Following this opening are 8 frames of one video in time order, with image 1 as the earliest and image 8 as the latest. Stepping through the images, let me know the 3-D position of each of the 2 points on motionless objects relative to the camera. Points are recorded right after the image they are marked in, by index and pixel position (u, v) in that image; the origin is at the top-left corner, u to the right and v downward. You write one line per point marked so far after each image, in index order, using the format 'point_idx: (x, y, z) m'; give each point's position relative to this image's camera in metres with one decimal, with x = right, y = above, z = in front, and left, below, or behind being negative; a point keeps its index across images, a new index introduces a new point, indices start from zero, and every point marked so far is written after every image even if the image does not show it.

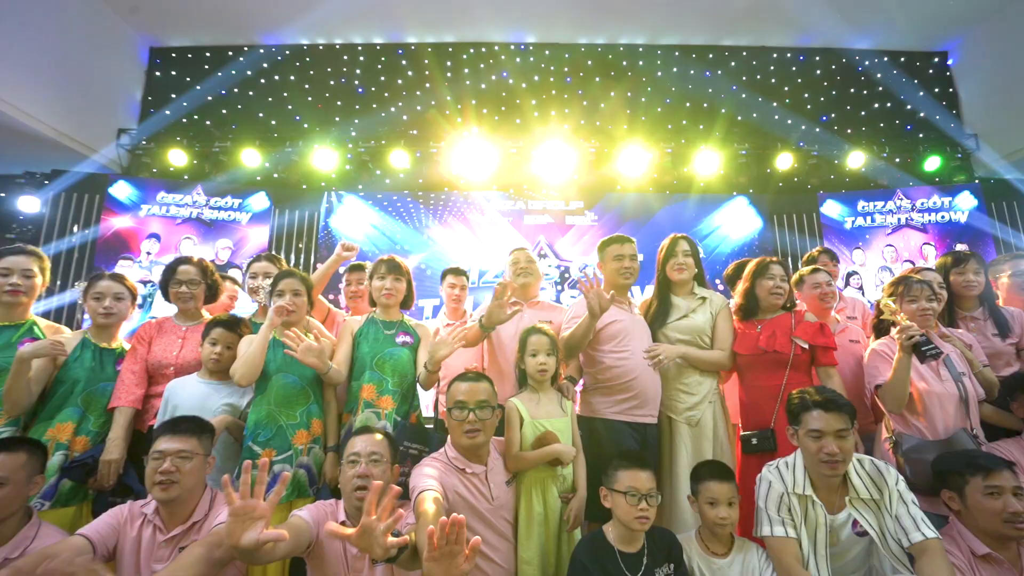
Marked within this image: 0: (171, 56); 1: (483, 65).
0: (-4.6, +3.1, +6.8) m
1: (-0.4, +3.0, +6.8) m
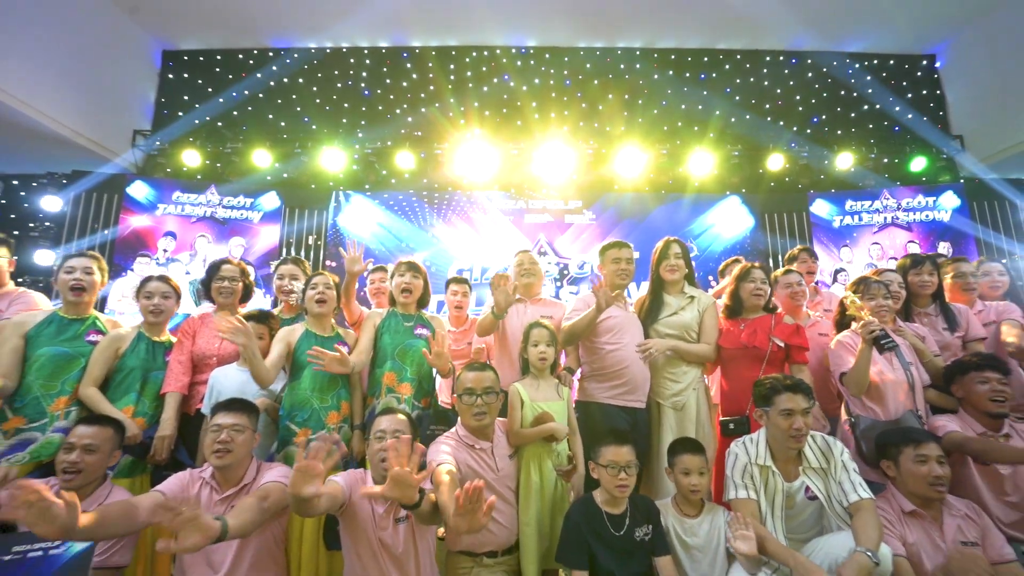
0: (-4.5, +3.2, +7.0) m
1: (-0.4, +3.1, +7.0) m
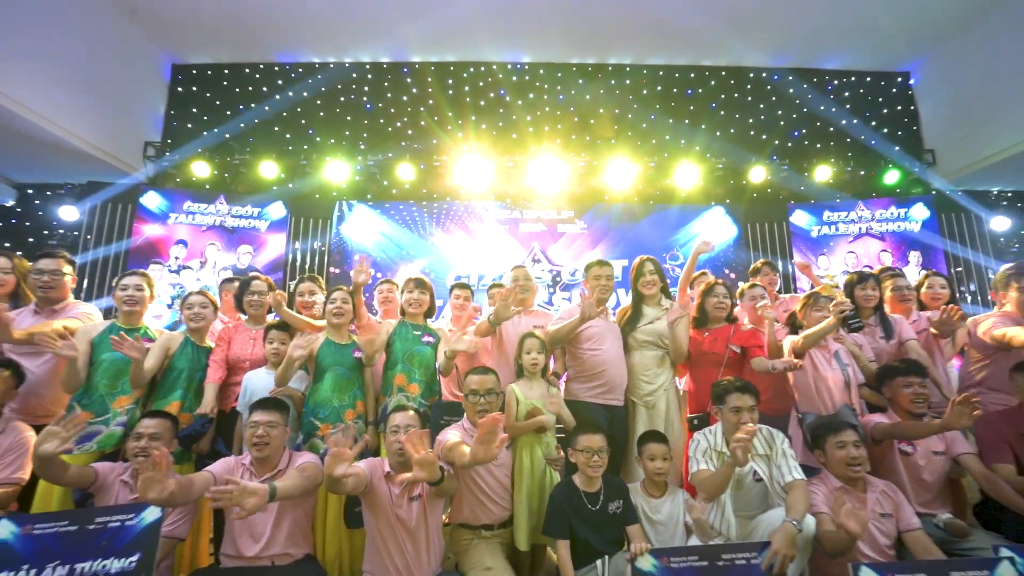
0: (-4.6, +3.1, +7.3) m
1: (-0.4, +3.0, +7.3) m
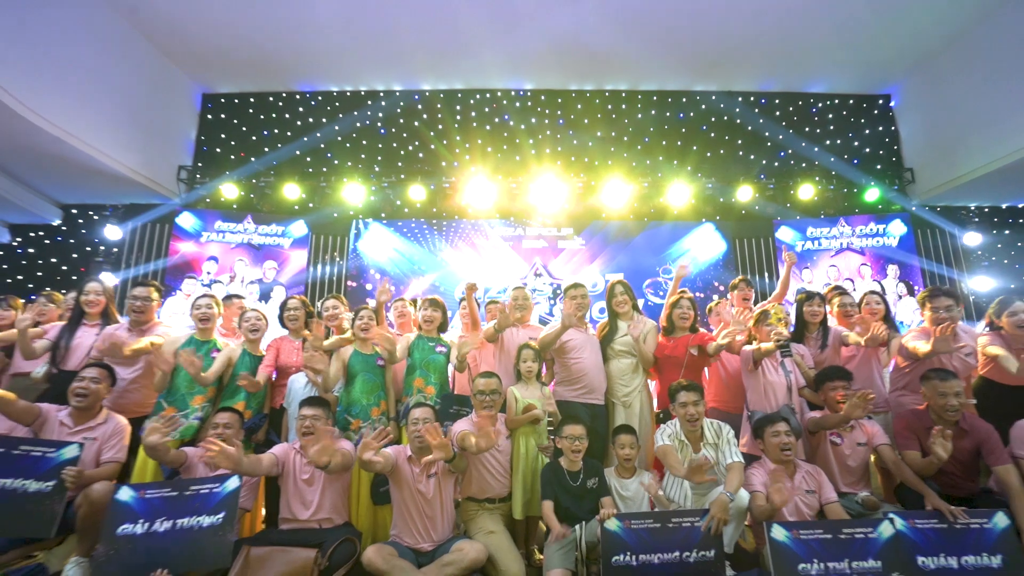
0: (-4.6, +2.9, +7.9) m
1: (-0.4, +2.8, +7.9) m
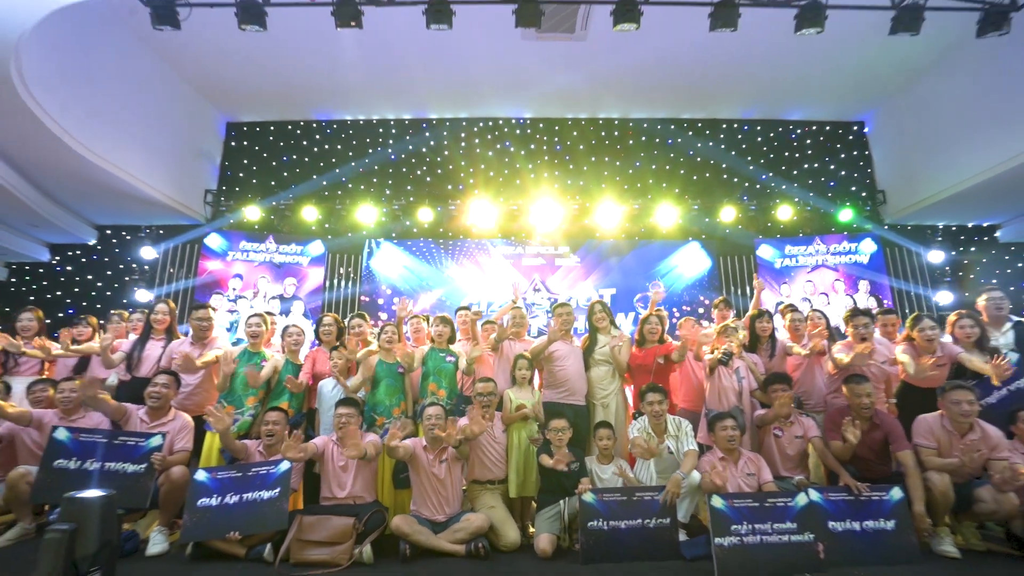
0: (-4.5, +2.7, +8.6) m
1: (-0.4, +2.6, +8.6) m
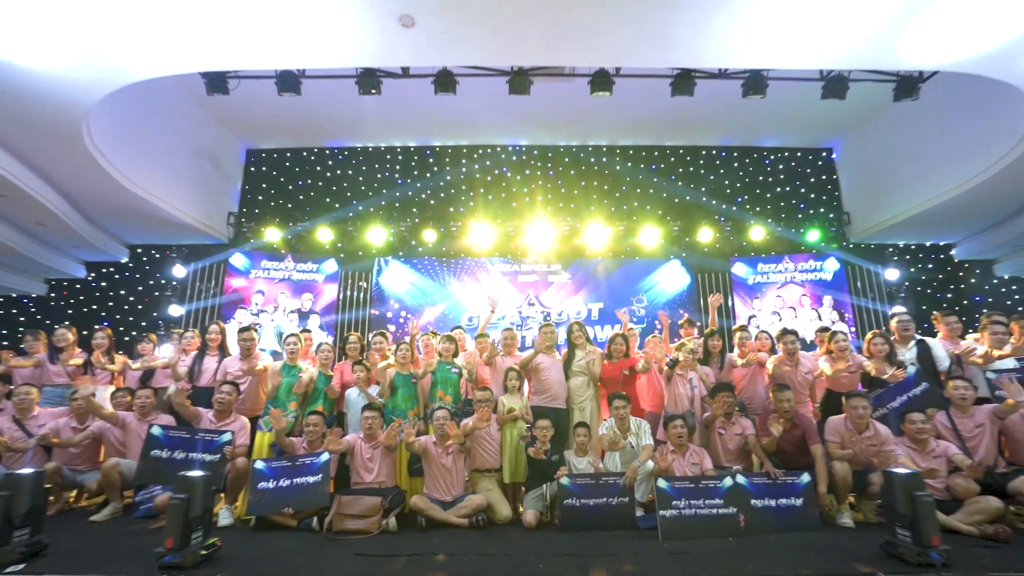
0: (-4.6, +2.4, +9.4) m
1: (-0.4, +2.3, +9.4) m
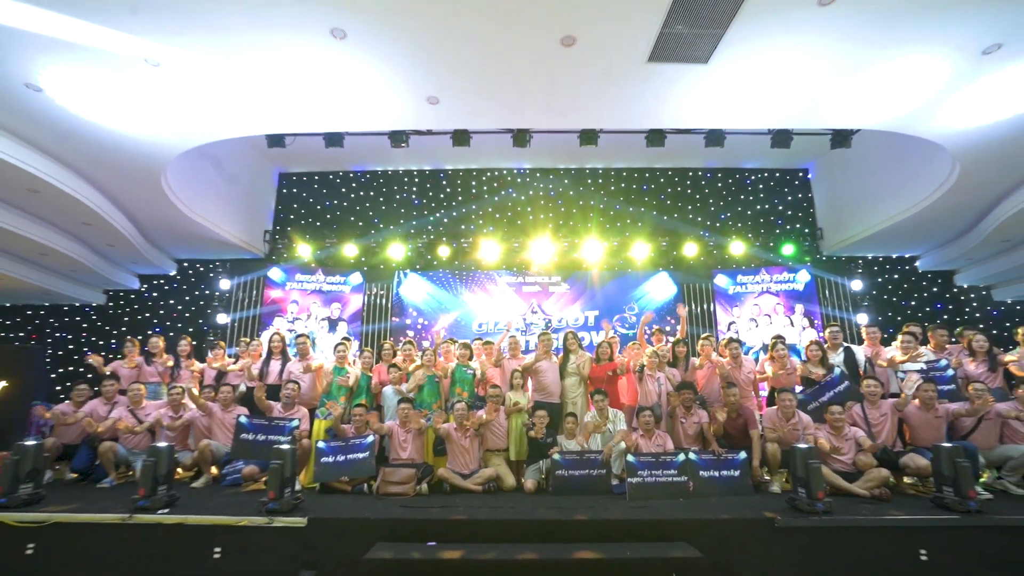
0: (-4.5, +2.2, +10.5) m
1: (-0.3, +2.1, +10.4) m
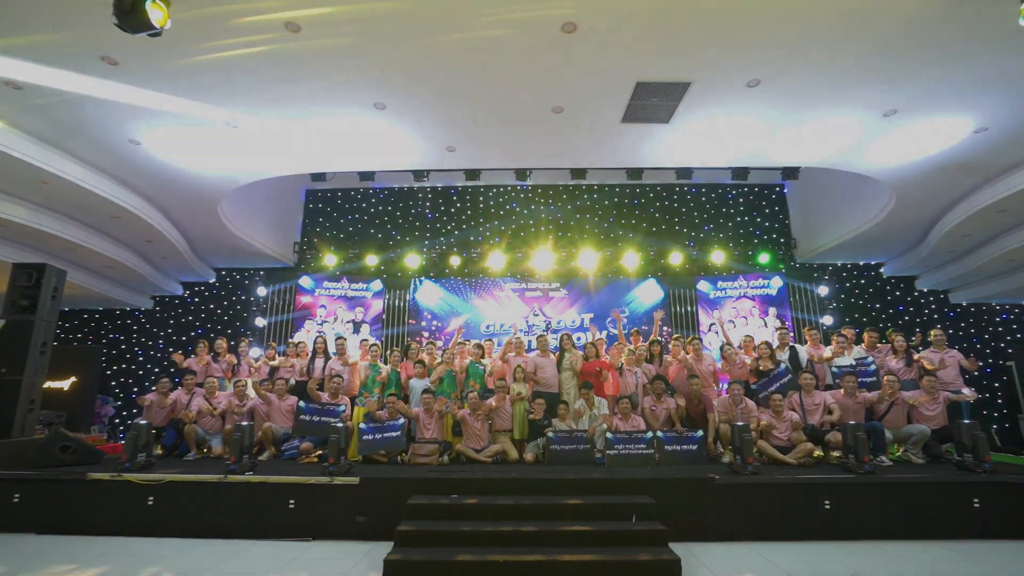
0: (-4.4, +2.1, +11.7) m
1: (-0.2, +2.0, +11.6) m
